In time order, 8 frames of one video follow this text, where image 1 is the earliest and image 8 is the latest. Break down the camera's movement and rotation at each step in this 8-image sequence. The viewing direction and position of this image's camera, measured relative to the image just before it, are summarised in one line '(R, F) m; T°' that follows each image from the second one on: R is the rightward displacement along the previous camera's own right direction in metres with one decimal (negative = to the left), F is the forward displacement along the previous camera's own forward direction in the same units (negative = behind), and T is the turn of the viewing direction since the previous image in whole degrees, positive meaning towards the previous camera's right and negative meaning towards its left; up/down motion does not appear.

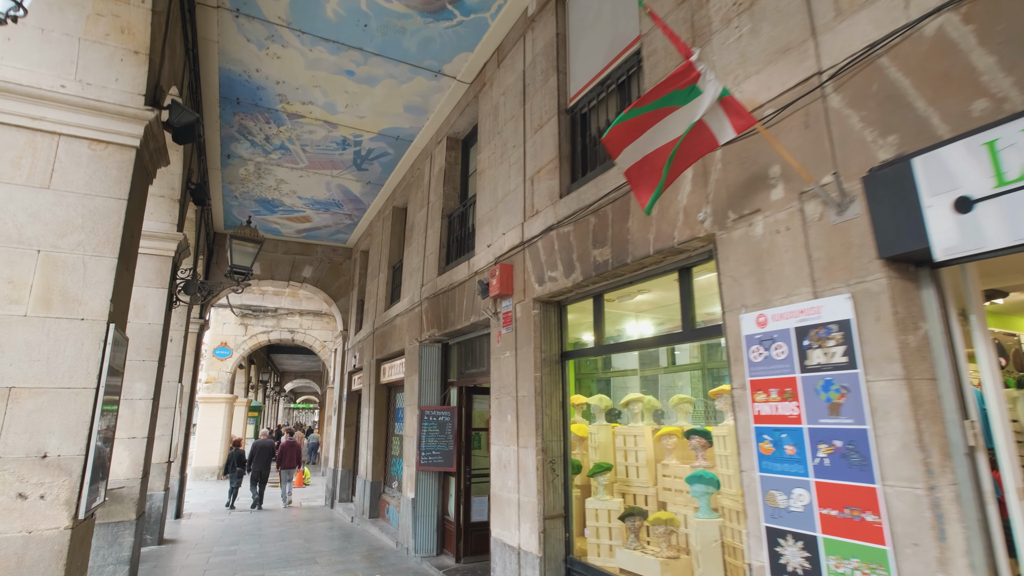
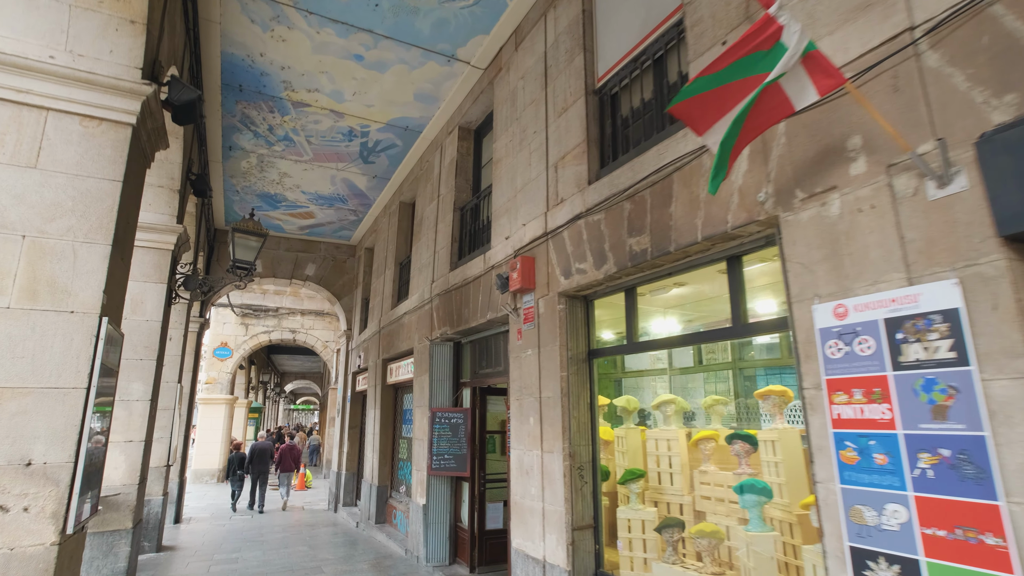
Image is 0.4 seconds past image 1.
(-0.2, +0.3) m; 0°
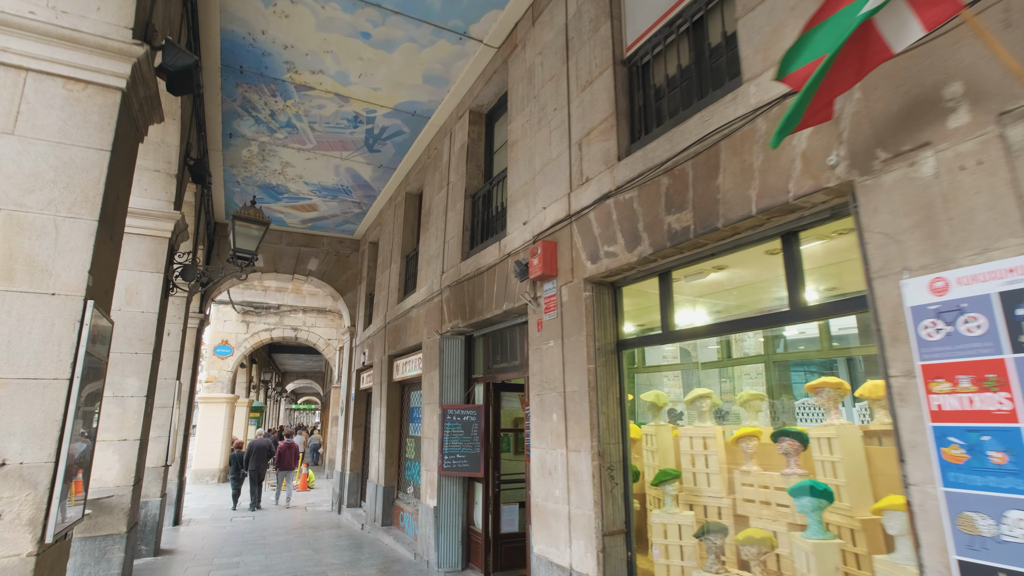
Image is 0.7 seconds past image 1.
(-0.2, +0.3) m; 0°
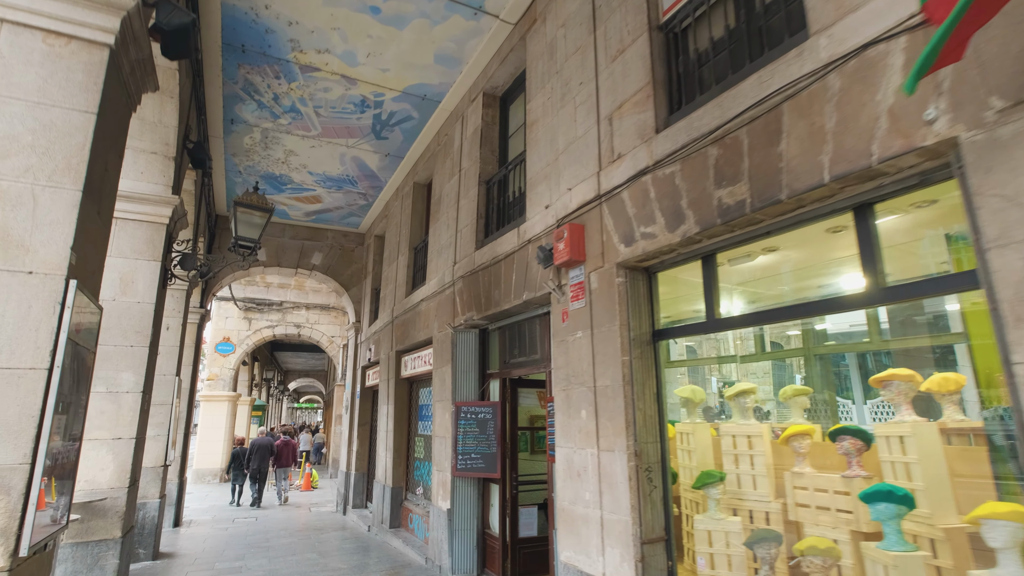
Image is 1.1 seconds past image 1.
(-0.2, +0.3) m; 0°
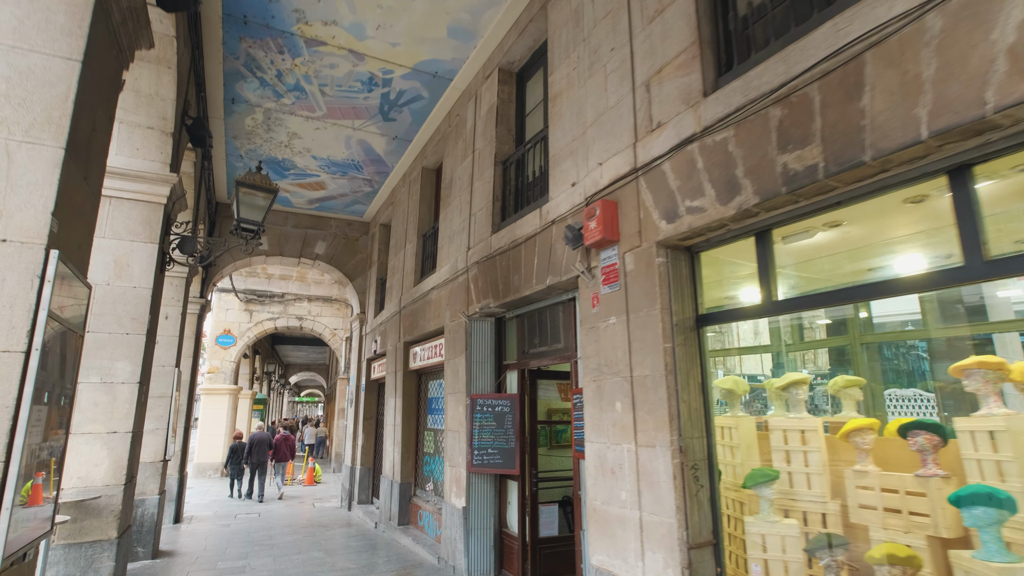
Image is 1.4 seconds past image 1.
(-0.2, +0.3) m; 0°
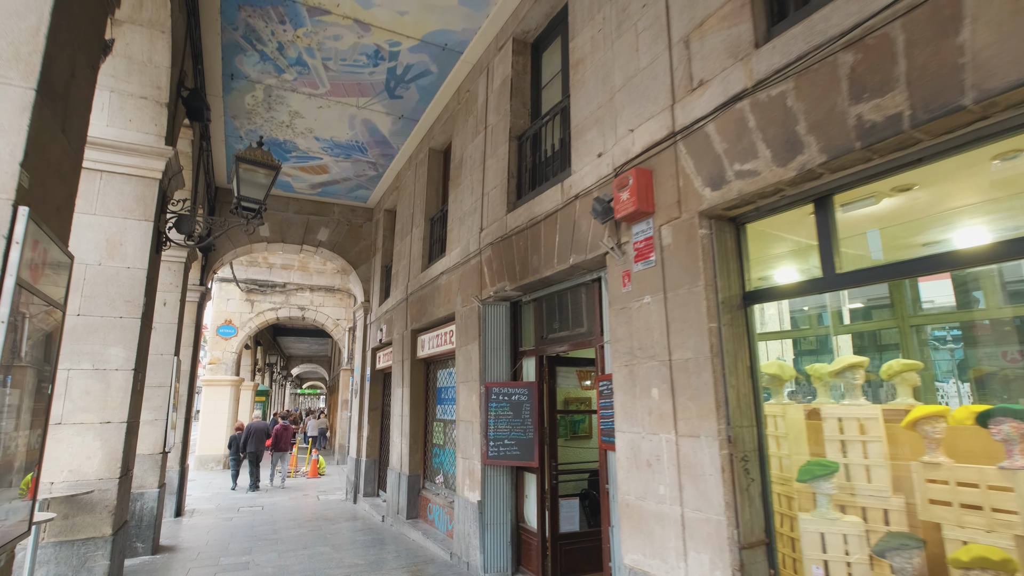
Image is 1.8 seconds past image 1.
(-0.2, +0.3) m; 0°
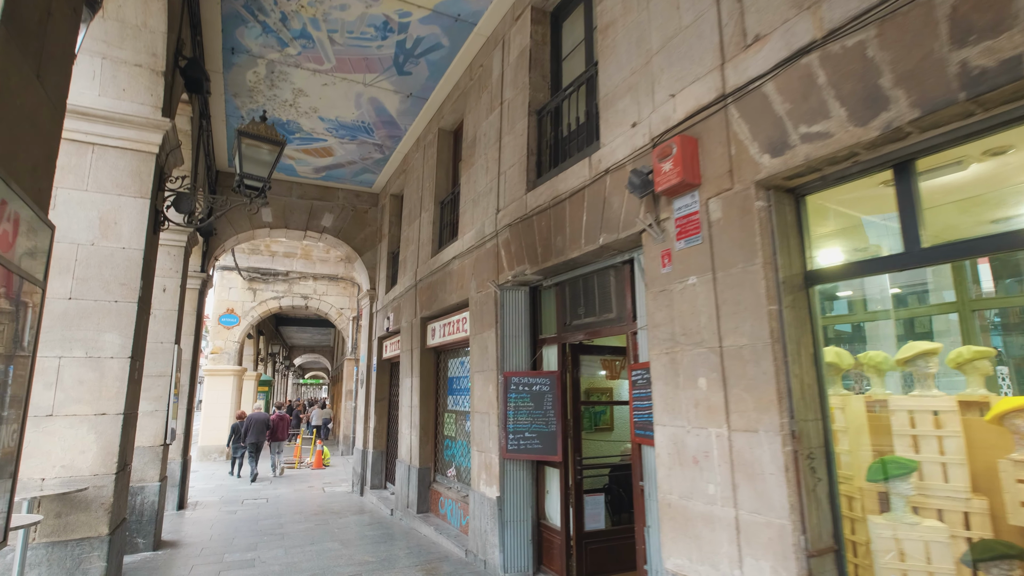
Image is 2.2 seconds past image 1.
(-0.2, +0.3) m; 0°
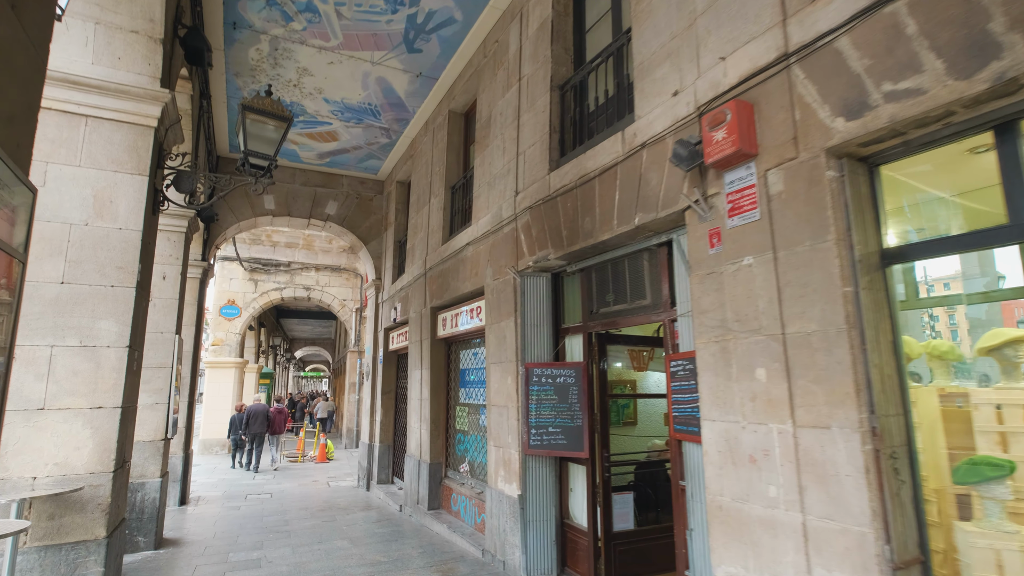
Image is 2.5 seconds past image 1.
(-0.2, +0.3) m; 0°
